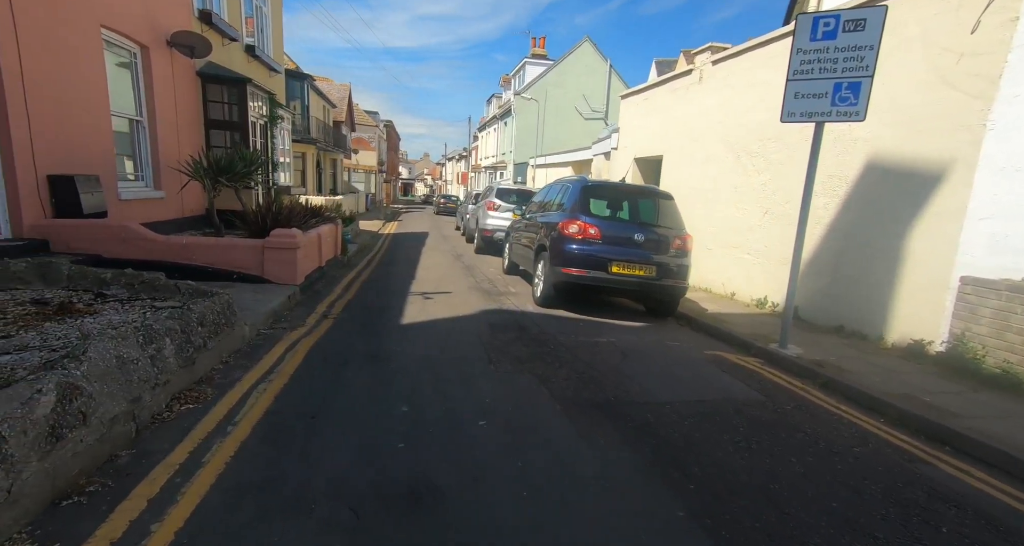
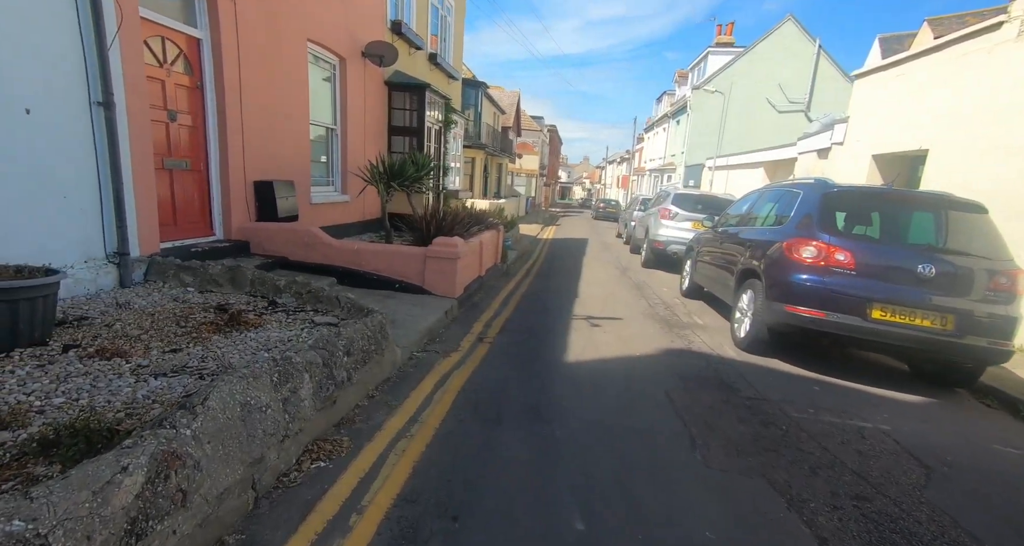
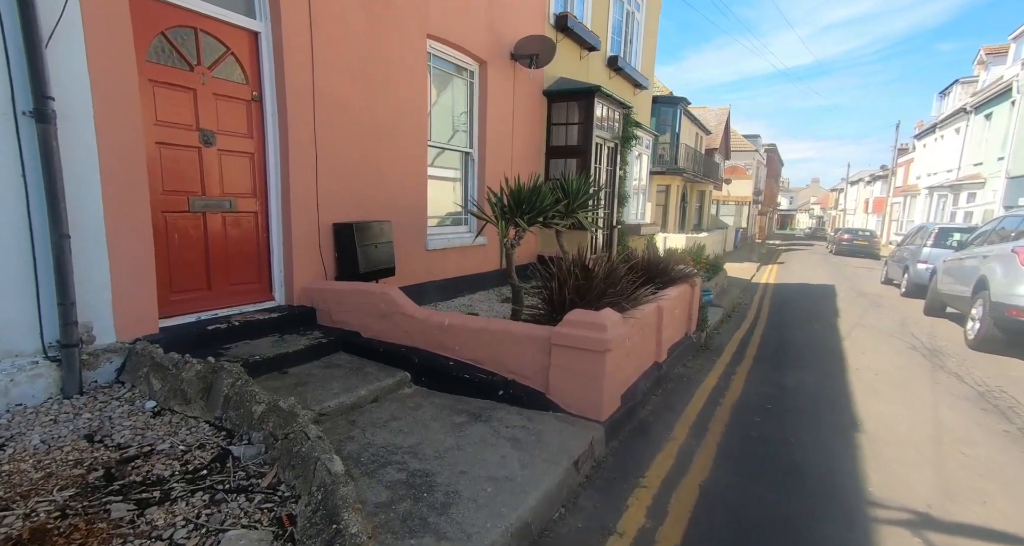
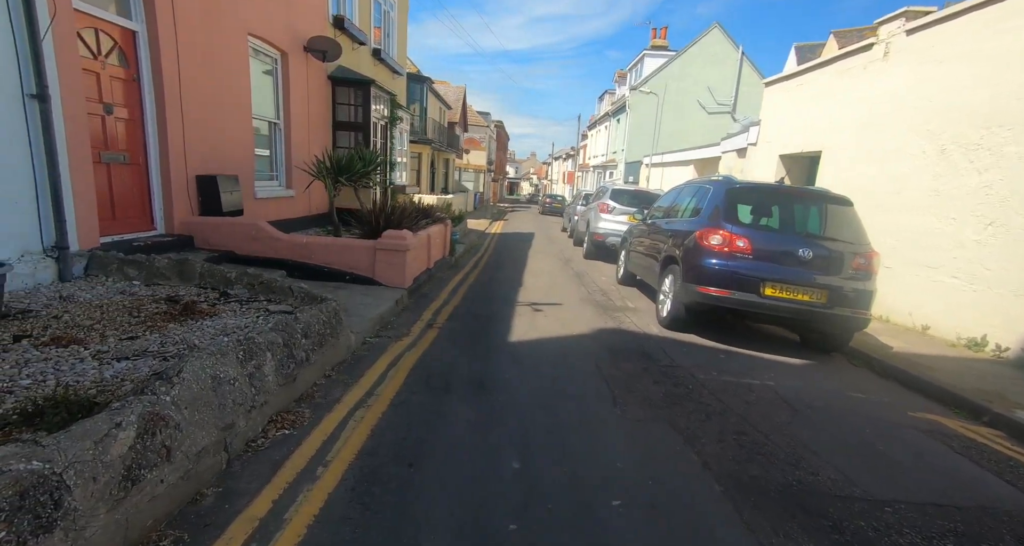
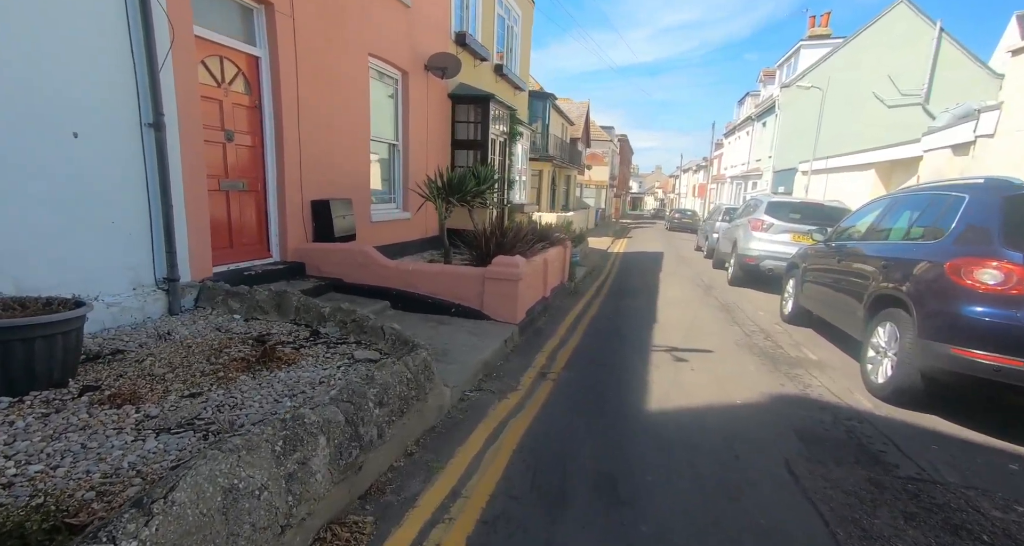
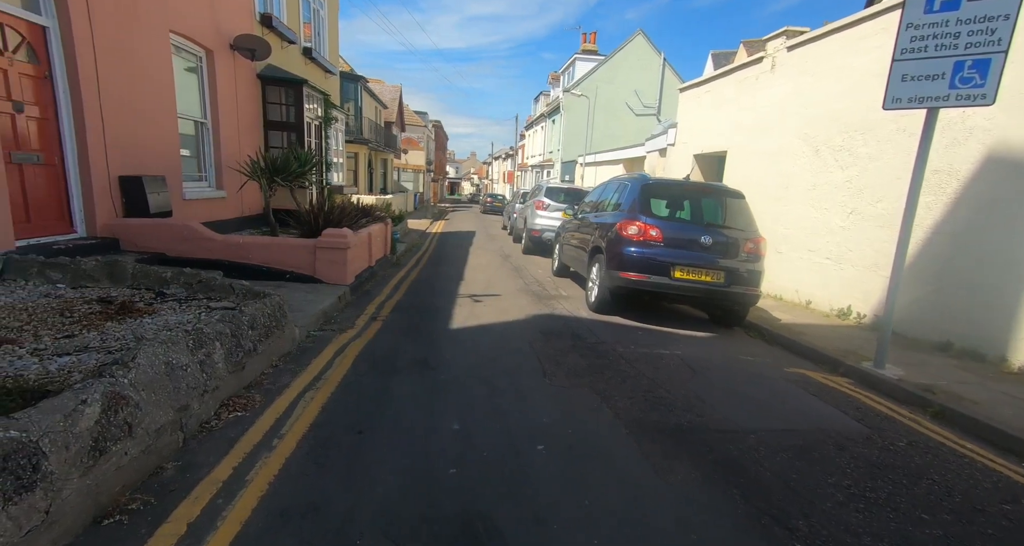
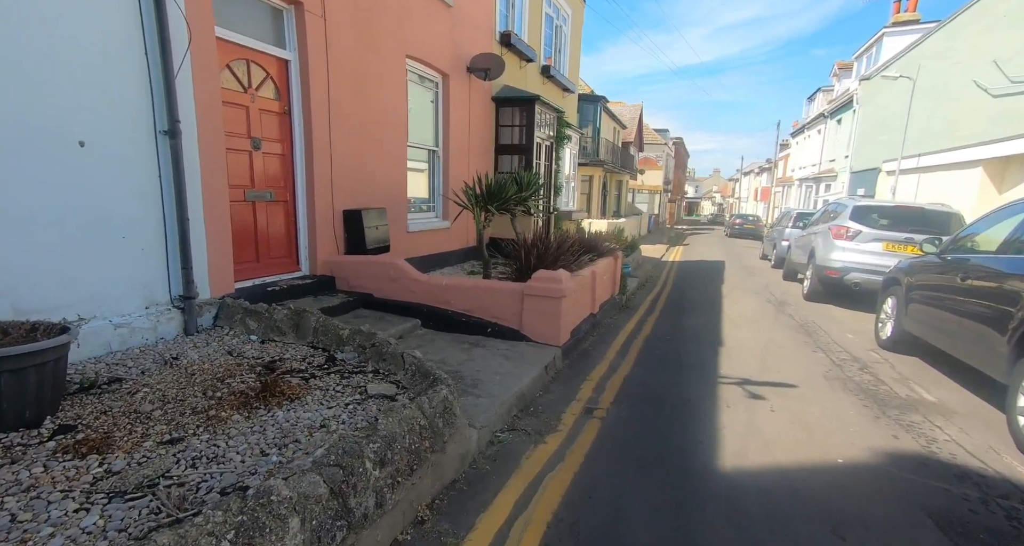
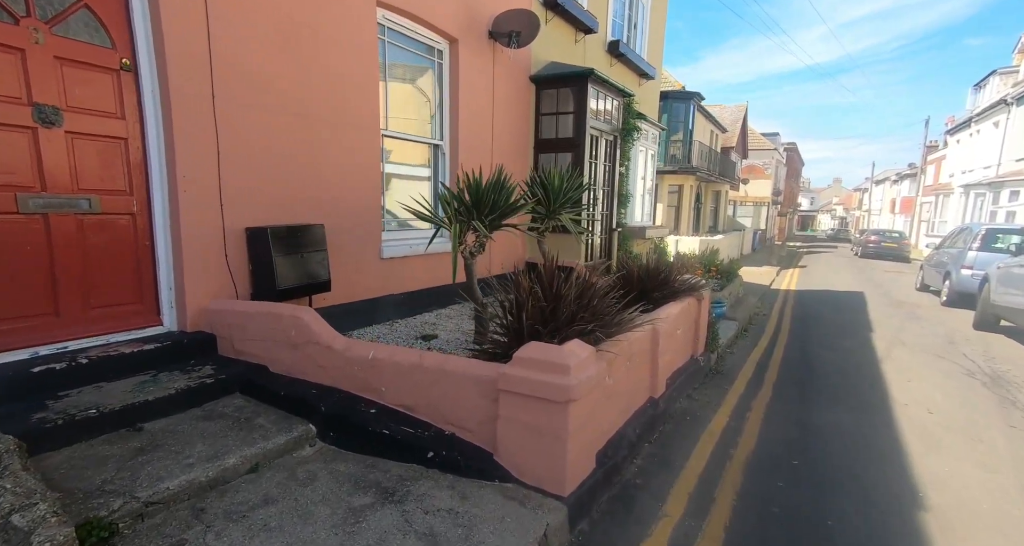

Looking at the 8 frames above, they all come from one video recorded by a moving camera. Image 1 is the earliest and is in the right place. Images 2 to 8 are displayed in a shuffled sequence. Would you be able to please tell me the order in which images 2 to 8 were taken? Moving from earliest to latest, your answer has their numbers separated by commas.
6, 4, 2, 5, 7, 3, 8
